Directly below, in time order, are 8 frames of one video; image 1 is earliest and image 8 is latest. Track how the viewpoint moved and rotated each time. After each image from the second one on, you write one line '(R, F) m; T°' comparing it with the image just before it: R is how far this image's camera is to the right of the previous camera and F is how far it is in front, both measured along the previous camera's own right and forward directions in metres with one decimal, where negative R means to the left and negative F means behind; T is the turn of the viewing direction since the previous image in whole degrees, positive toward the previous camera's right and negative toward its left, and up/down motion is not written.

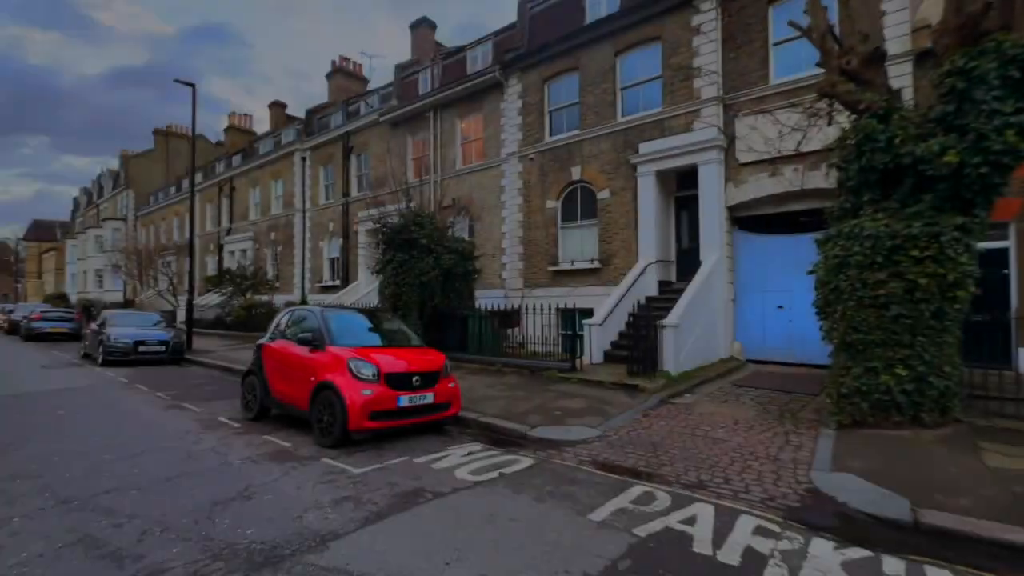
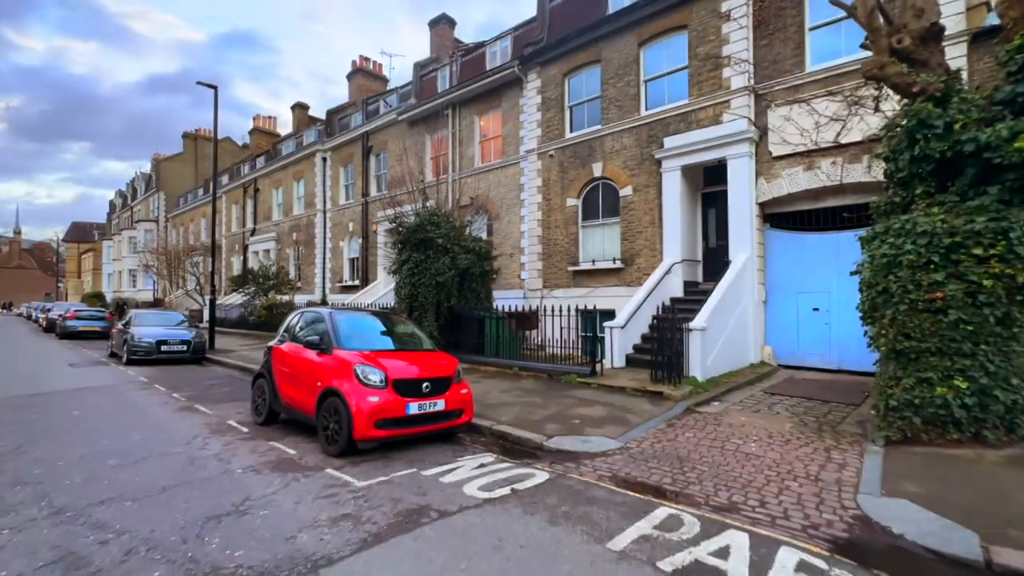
(+0.1, +0.3) m; -3°
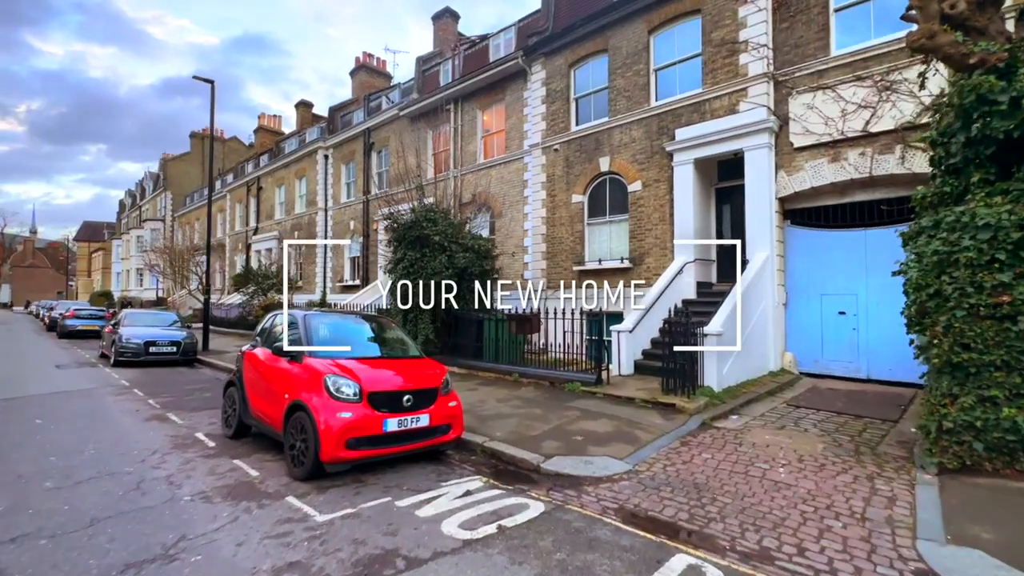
(+0.2, +0.7) m; -1°
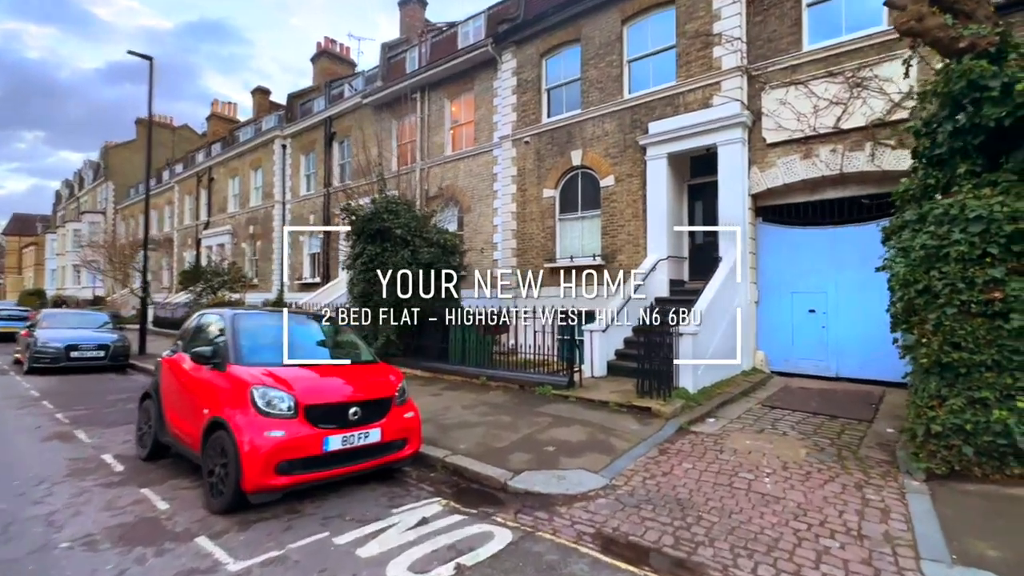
(+0.1, +0.6) m; +4°
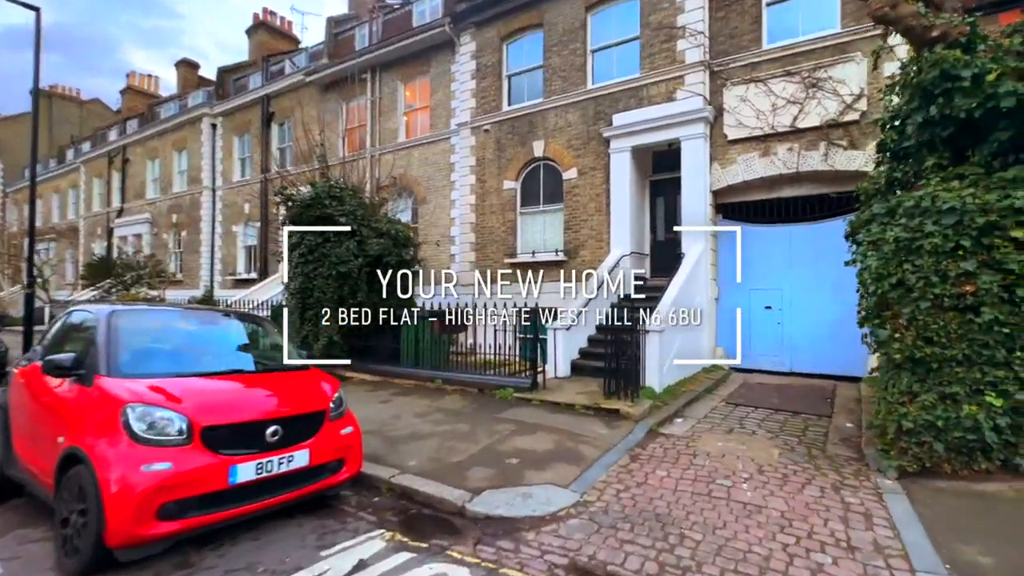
(0.0, +0.6) m; +6°
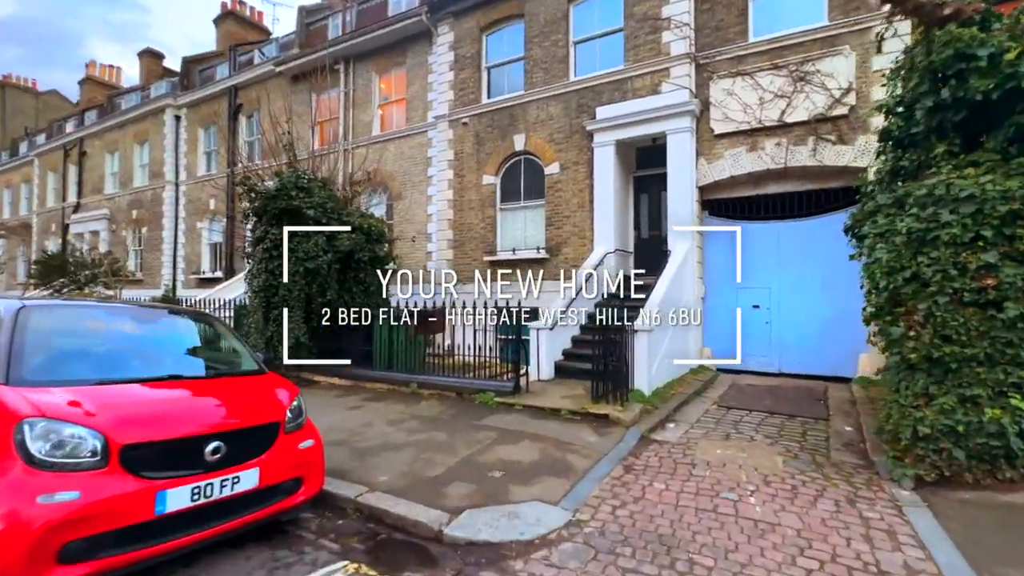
(0.0, +0.5) m; +3°
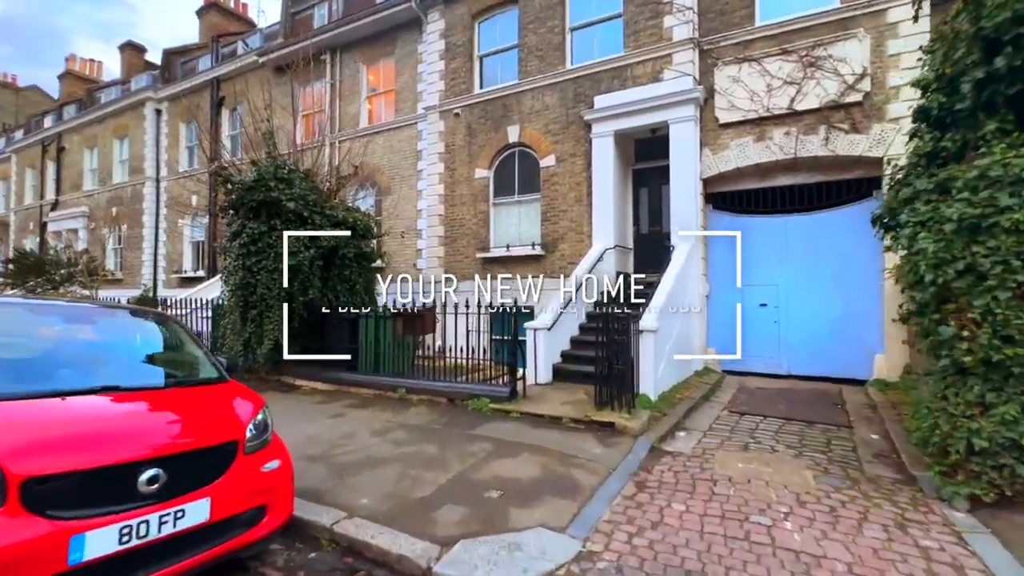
(0.0, +0.5) m; +1°
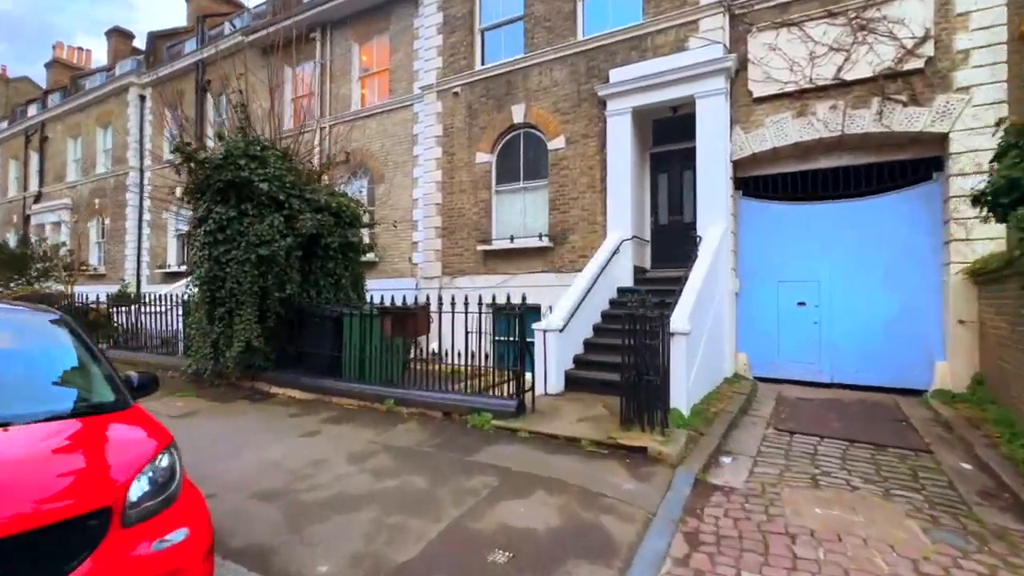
(-0.1, +1.1) m; 0°
